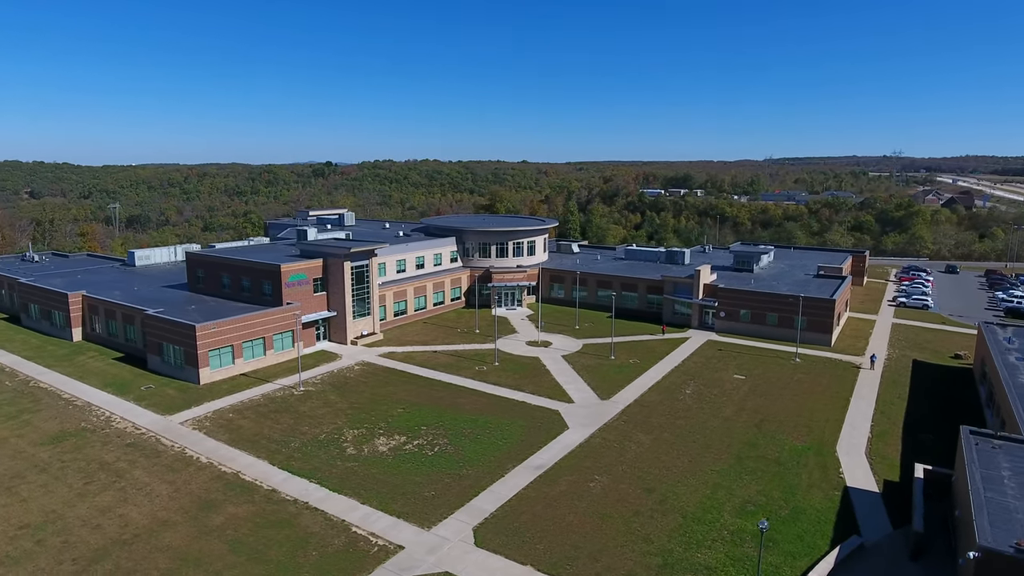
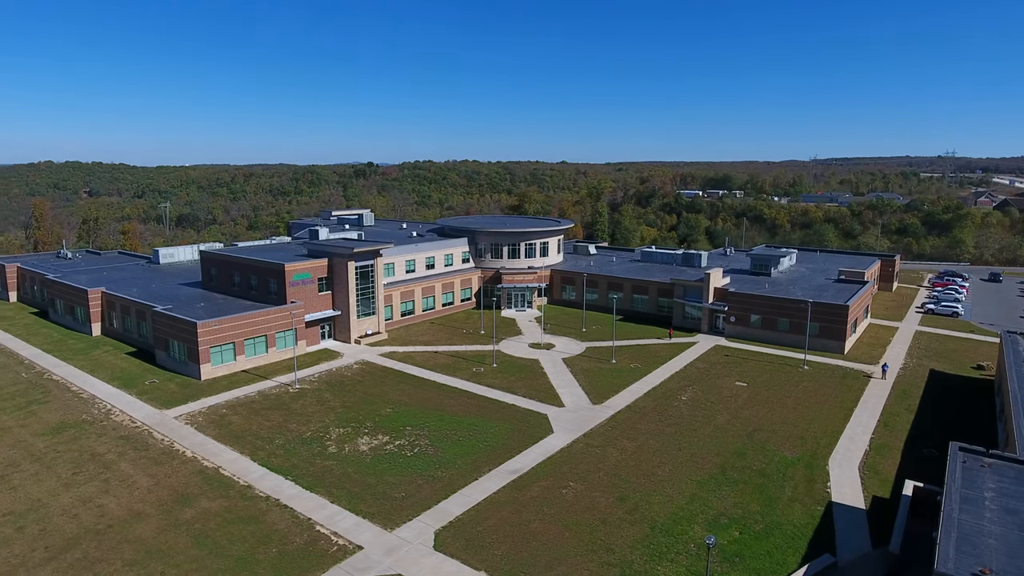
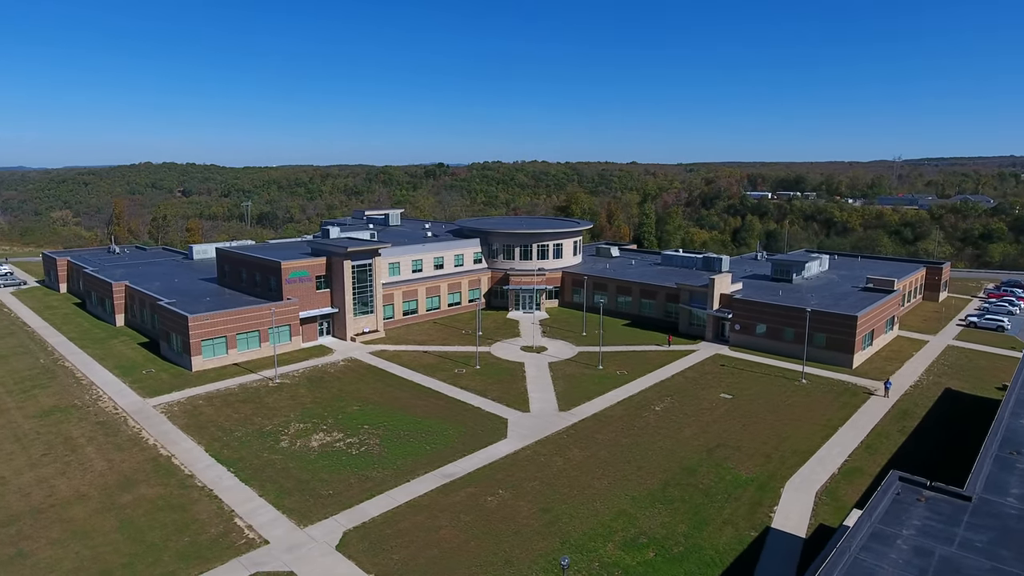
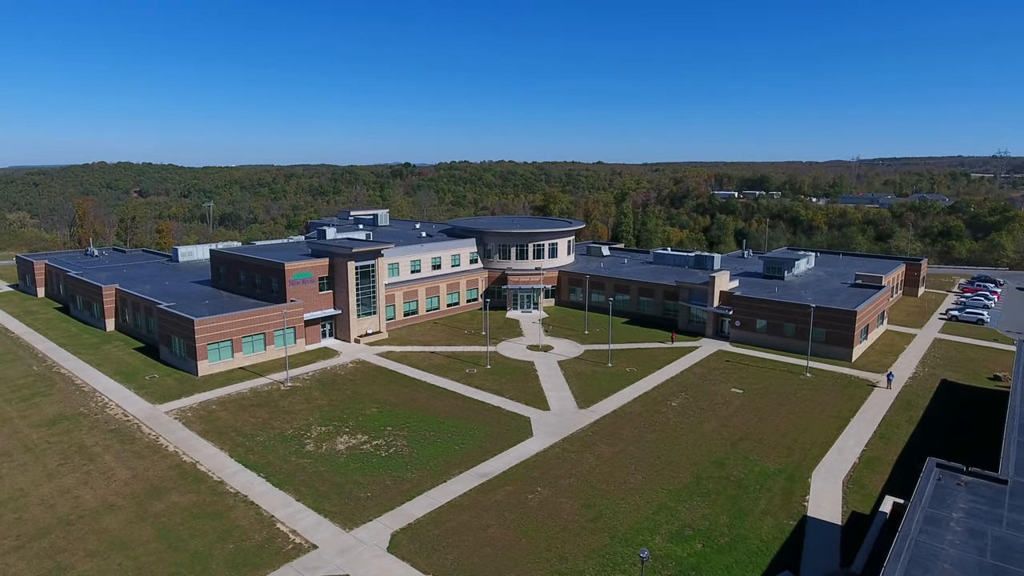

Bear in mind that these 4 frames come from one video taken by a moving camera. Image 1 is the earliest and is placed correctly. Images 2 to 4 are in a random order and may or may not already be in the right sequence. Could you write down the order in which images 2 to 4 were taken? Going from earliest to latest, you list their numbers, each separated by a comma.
2, 4, 3
